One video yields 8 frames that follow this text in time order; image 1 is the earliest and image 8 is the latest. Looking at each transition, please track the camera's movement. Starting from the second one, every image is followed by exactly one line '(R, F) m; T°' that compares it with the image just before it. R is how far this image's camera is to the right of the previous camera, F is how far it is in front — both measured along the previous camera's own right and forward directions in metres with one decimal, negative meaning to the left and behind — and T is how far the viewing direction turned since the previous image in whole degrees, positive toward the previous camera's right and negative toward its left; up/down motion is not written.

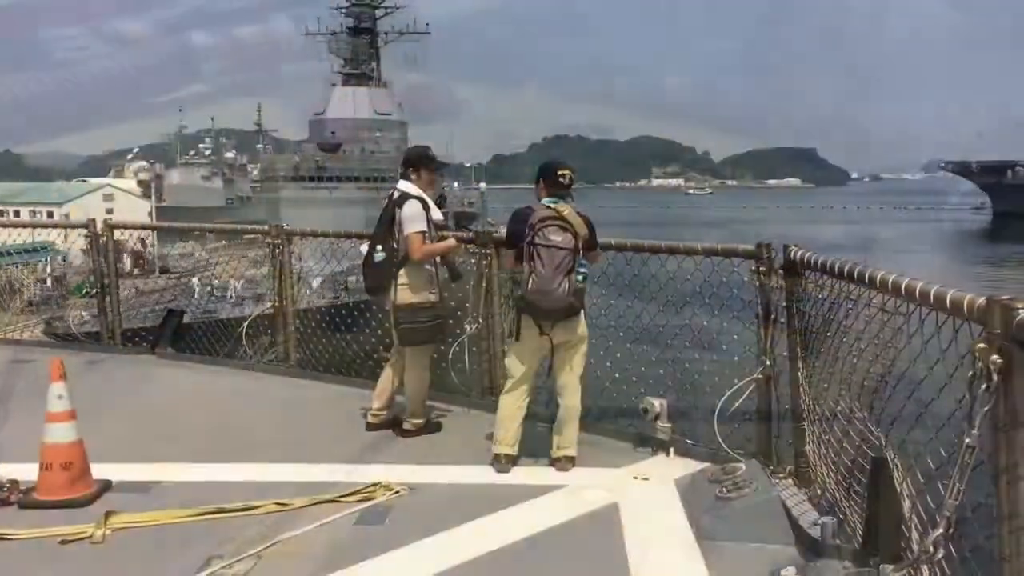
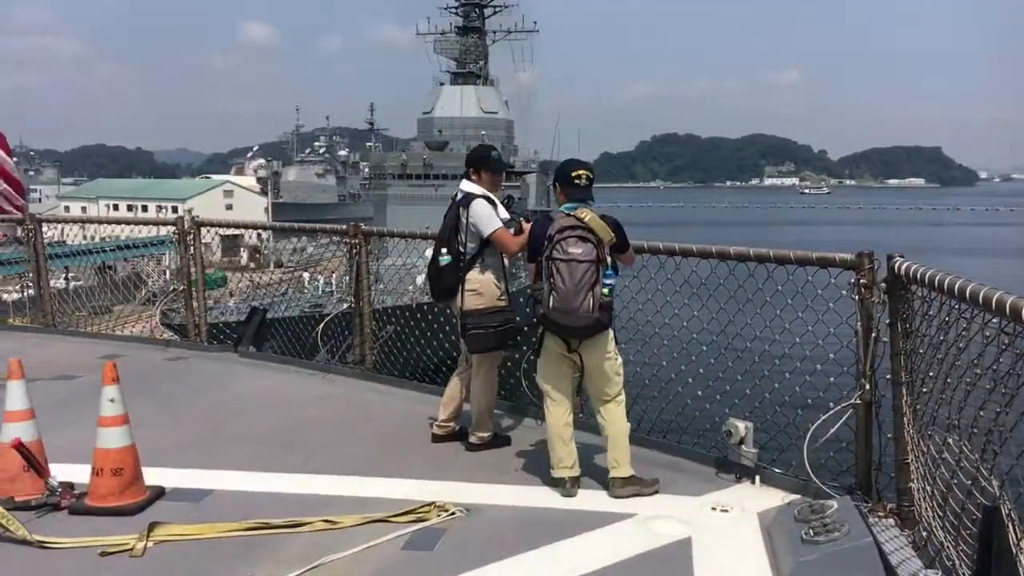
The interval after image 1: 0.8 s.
(+0.1, +0.2) m; -7°
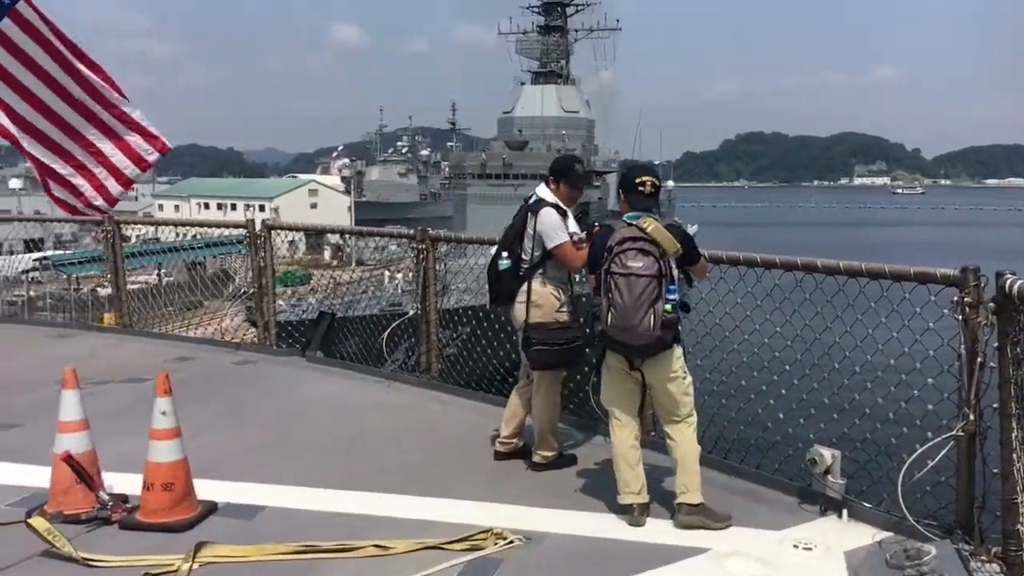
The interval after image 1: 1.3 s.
(0.0, +0.2) m; -5°
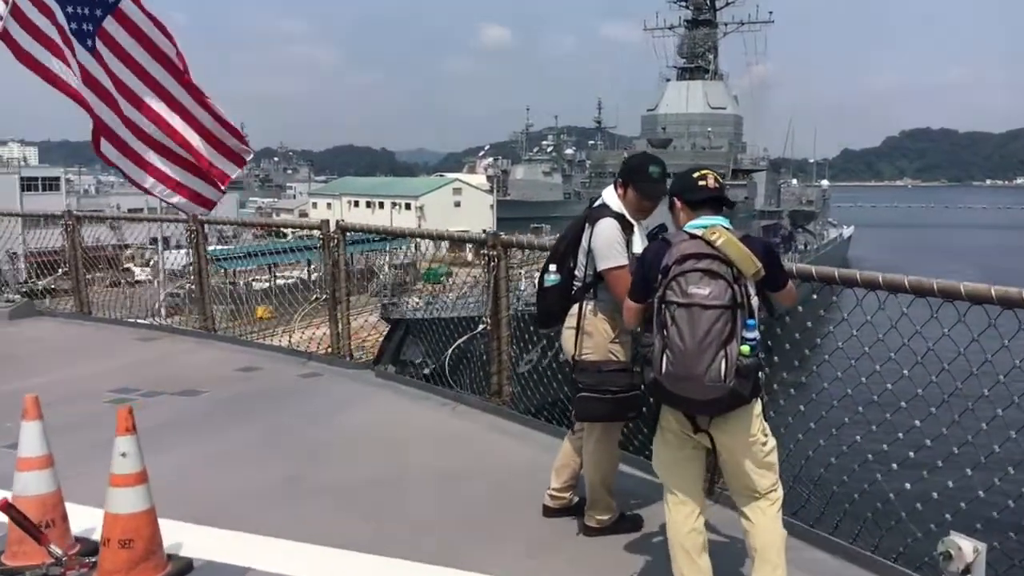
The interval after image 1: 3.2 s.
(+0.3, +0.7) m; -9°
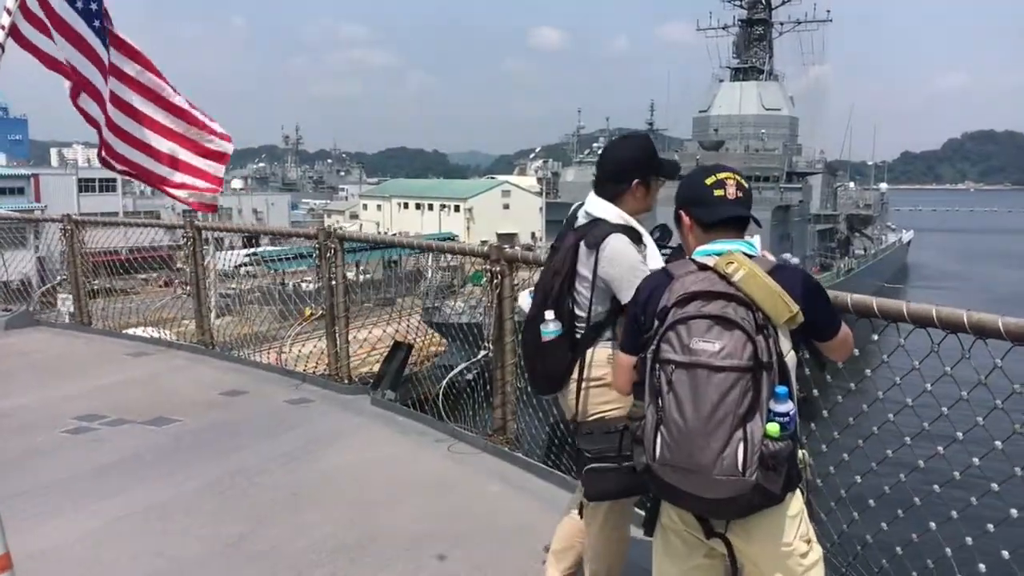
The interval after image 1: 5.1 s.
(+0.2, +0.6) m; -3°
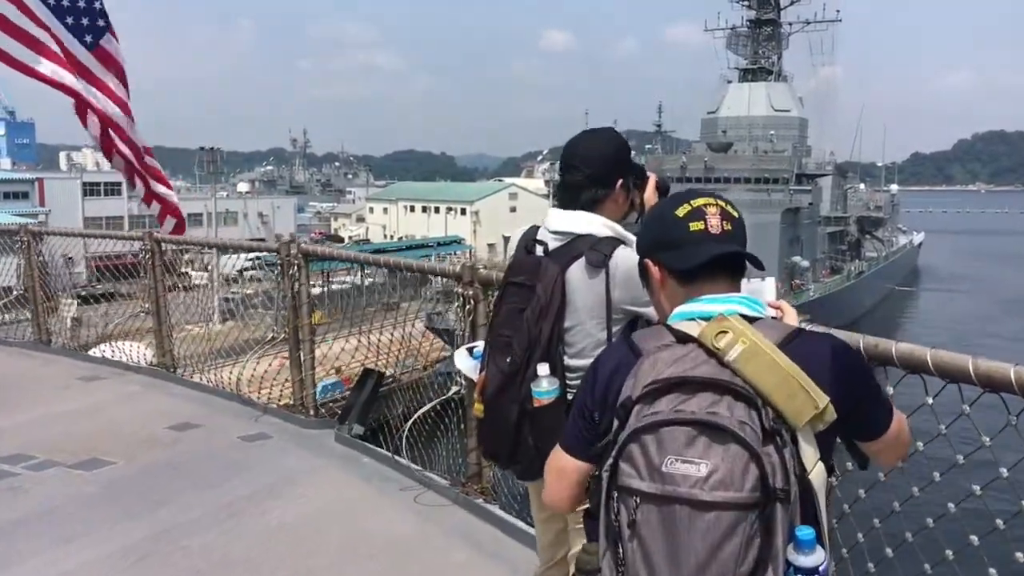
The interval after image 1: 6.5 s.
(+0.1, +0.5) m; -1°
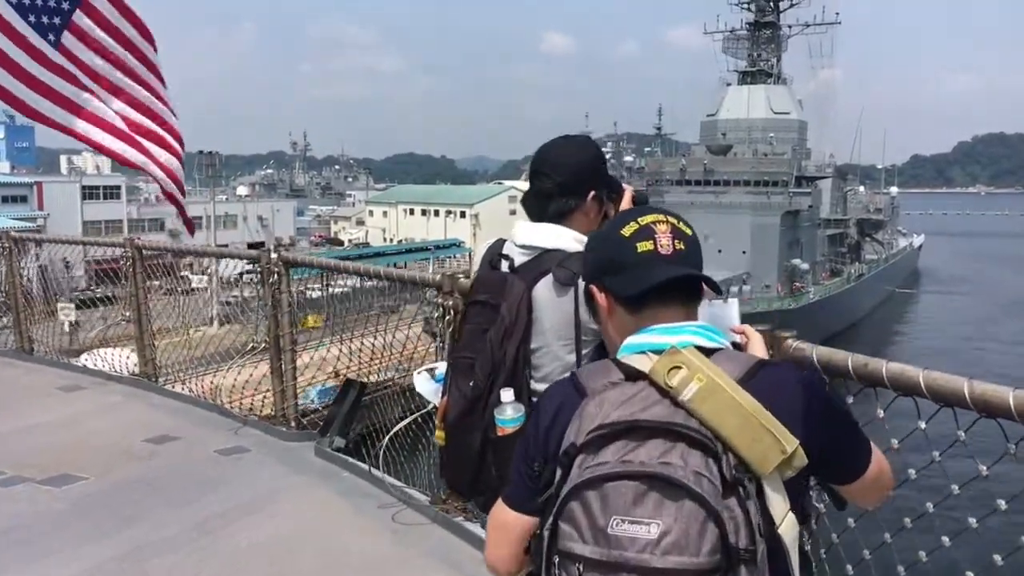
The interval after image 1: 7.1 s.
(+0.1, +0.1) m; 0°
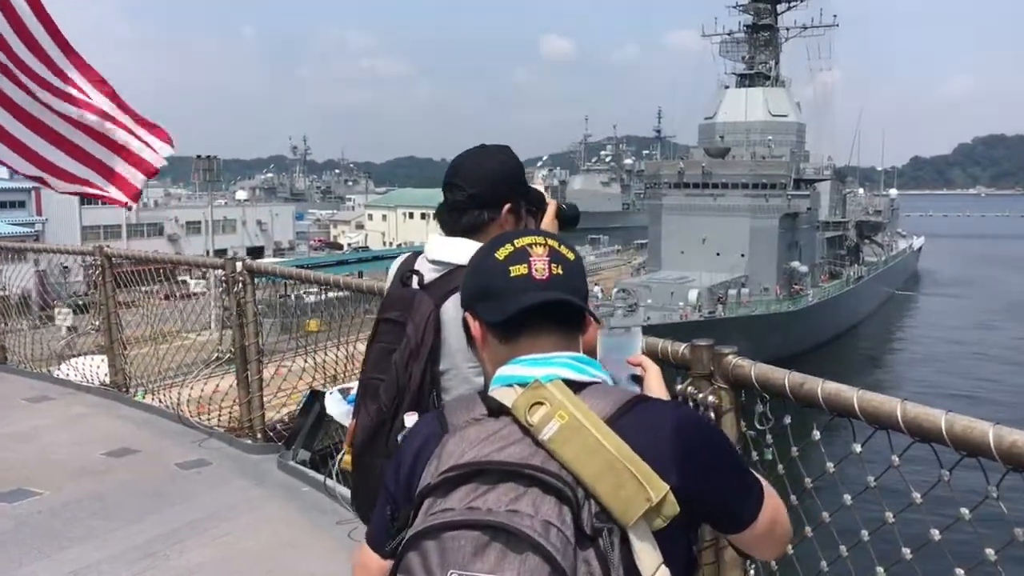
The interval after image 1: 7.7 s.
(+0.2, +0.1) m; 0°
